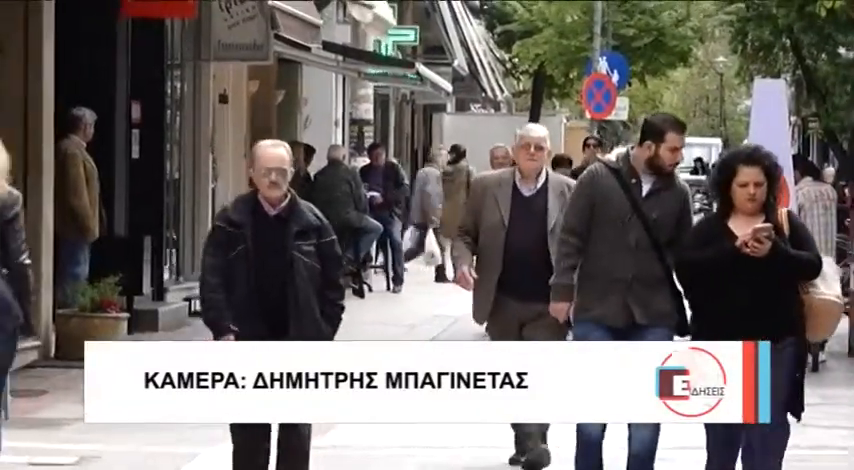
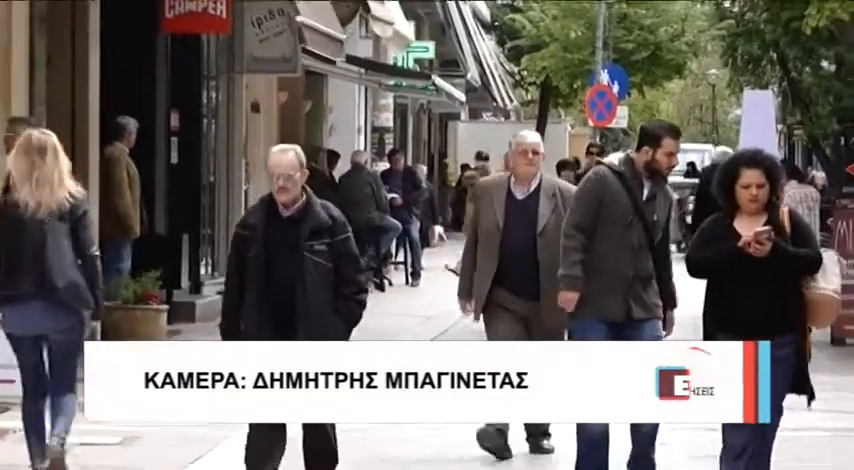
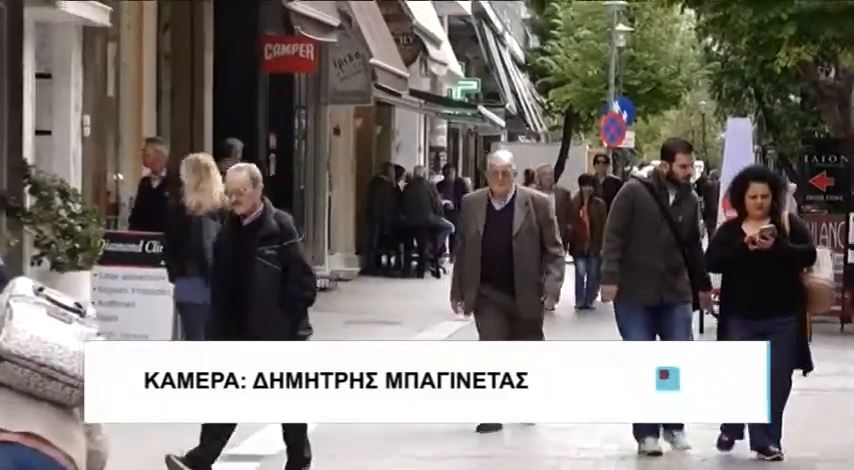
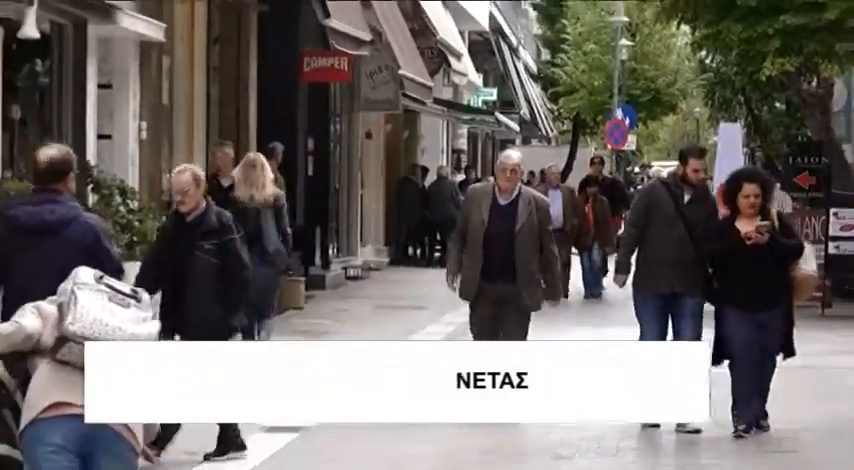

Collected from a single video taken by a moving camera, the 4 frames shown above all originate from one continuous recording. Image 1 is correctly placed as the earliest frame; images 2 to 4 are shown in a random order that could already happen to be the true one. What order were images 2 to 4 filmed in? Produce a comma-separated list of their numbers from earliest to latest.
2, 3, 4
